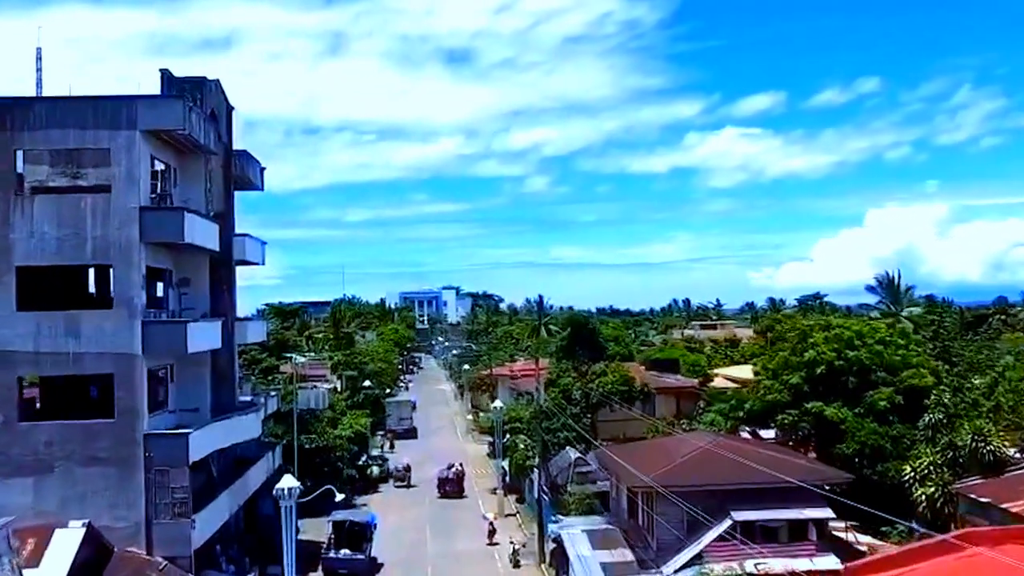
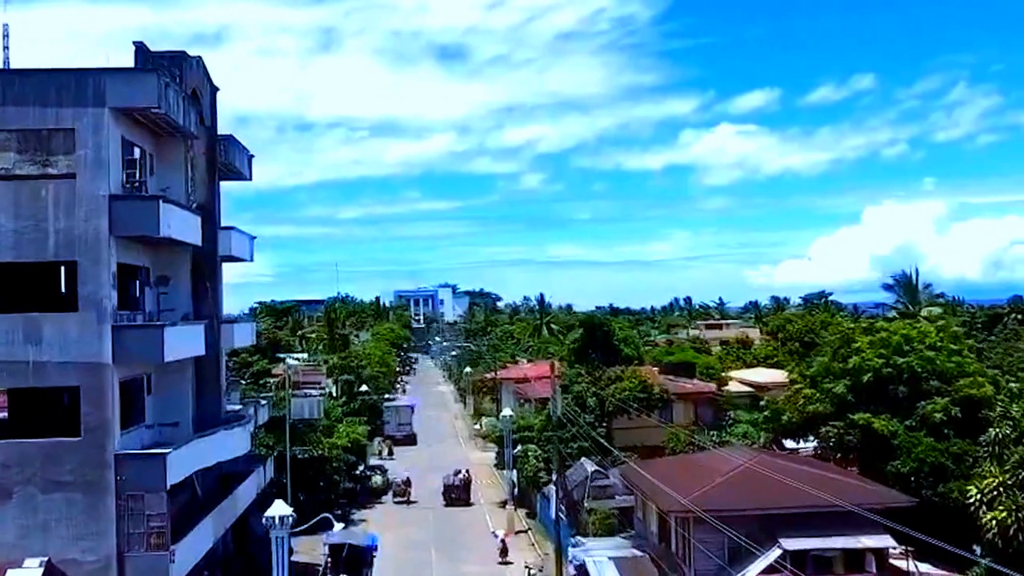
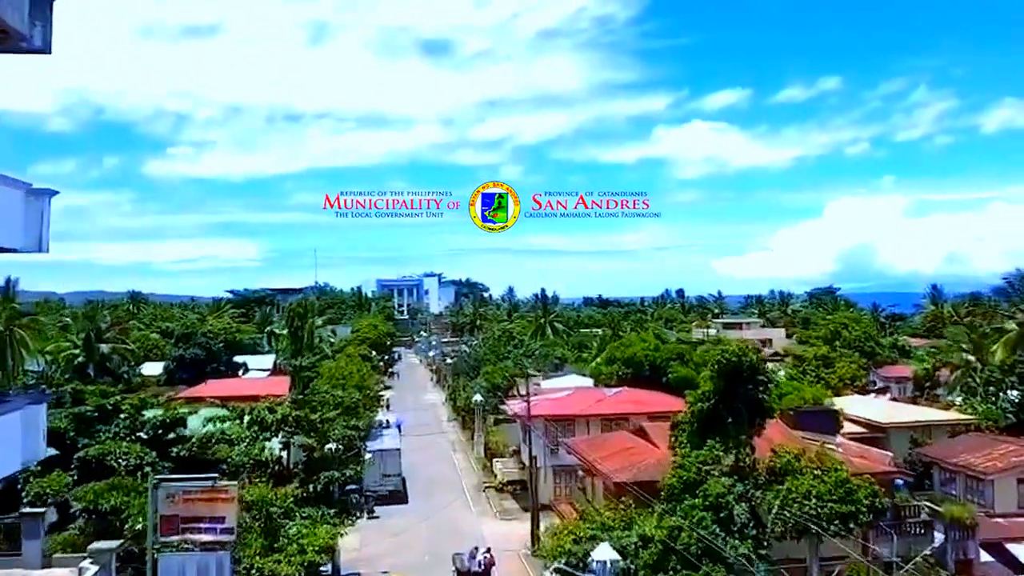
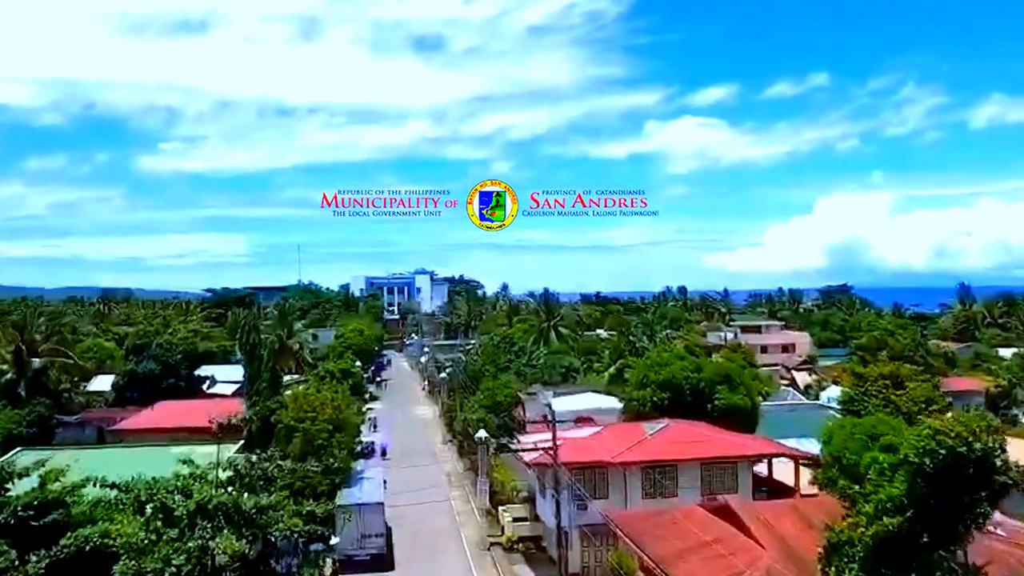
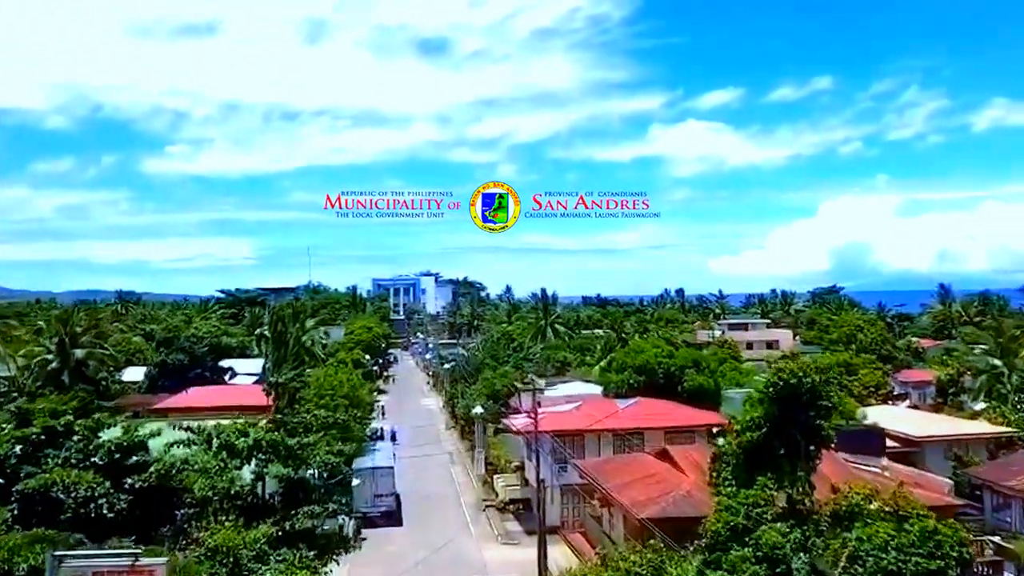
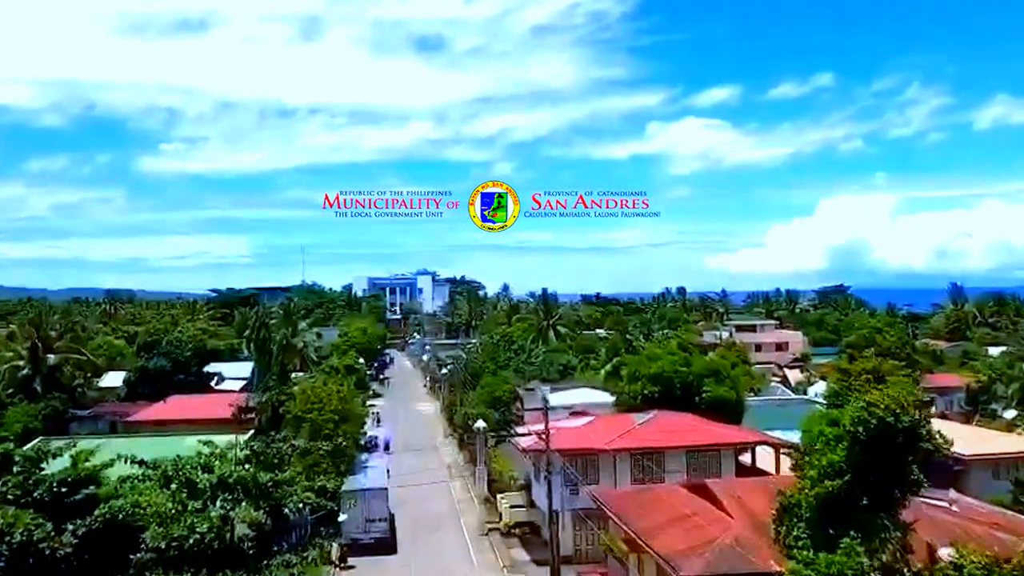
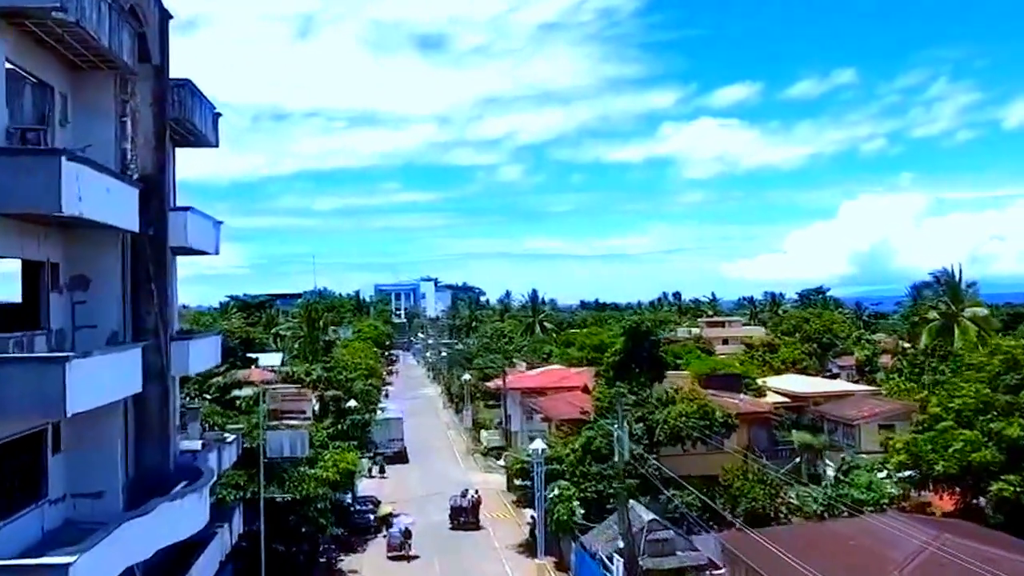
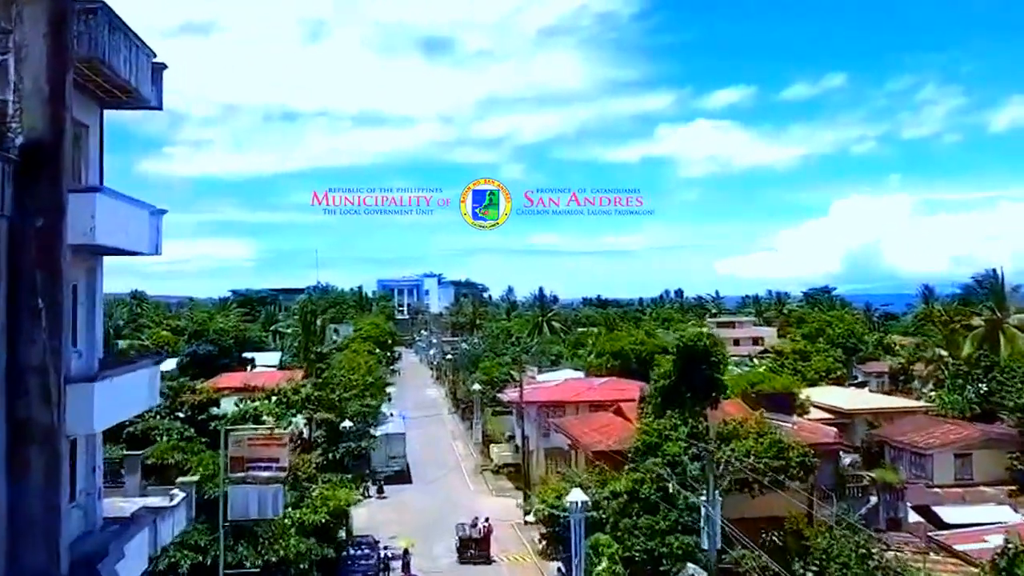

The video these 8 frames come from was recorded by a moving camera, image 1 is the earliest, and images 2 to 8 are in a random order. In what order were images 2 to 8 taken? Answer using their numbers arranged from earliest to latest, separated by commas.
2, 7, 8, 3, 5, 6, 4
